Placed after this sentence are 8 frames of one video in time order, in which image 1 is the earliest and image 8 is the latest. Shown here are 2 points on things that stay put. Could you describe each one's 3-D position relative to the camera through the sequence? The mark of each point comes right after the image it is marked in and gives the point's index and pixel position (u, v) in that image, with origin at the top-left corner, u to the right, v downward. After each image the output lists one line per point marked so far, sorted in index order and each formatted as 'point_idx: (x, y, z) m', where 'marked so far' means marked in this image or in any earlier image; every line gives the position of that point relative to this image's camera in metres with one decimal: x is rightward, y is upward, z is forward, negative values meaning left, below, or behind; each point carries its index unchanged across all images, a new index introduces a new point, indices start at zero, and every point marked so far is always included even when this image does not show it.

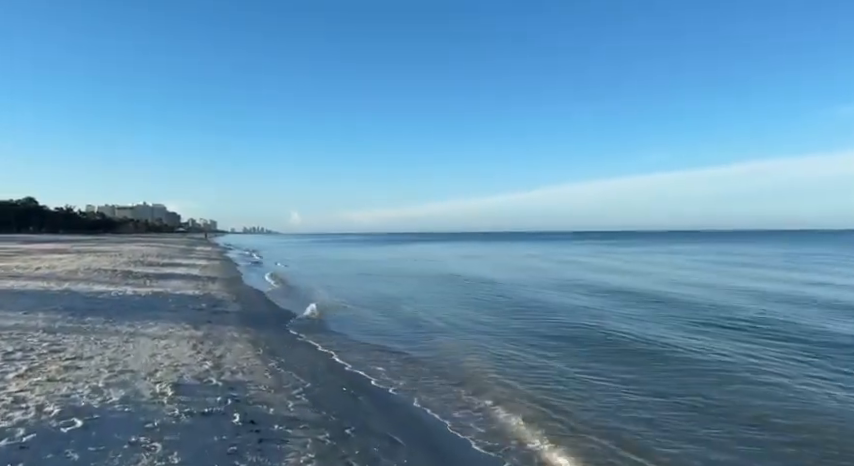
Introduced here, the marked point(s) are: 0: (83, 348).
0: (-6.5, -2.2, +9.2) m
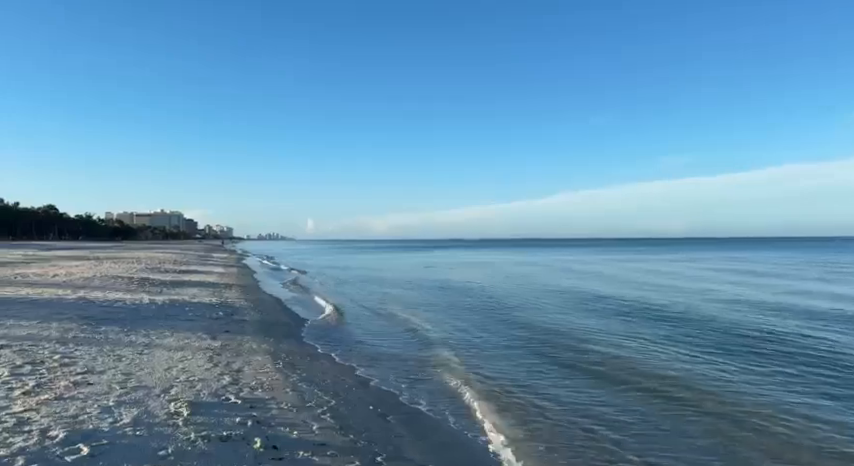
0: (-6.0, -2.3, +8.7) m
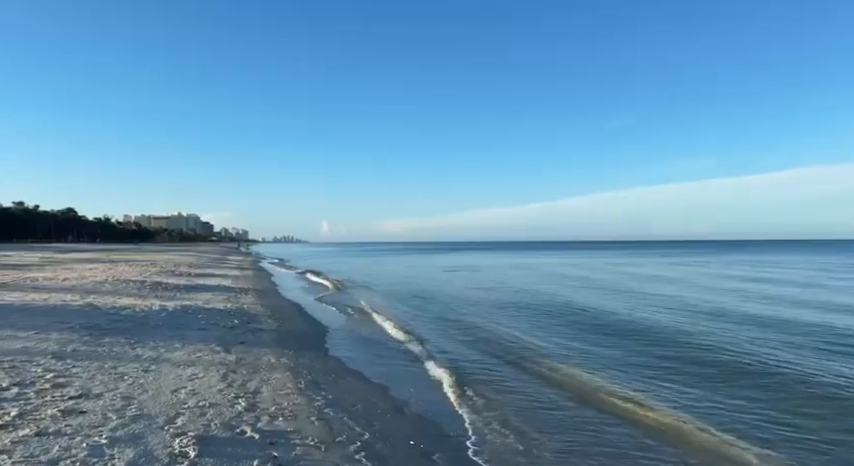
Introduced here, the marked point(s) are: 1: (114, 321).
0: (-5.2, -2.3, +7.6) m
1: (-8.0, -2.3, +12.4) m
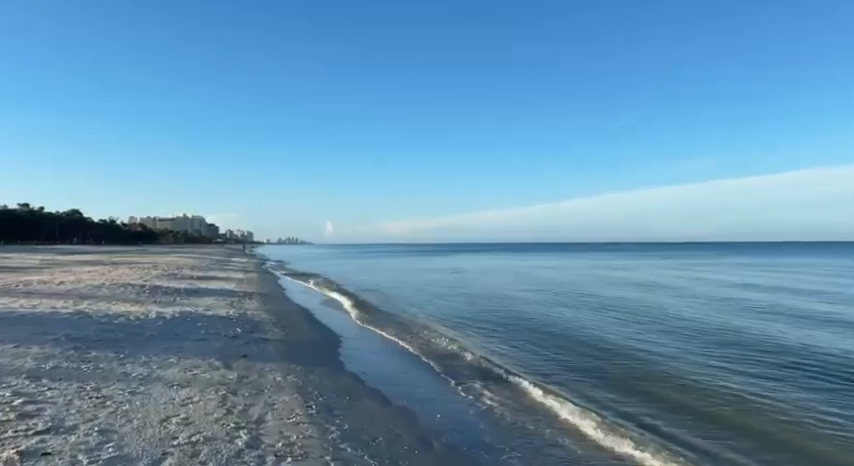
0: (-4.8, -2.3, +6.4) m
1: (-7.5, -2.3, +11.3) m
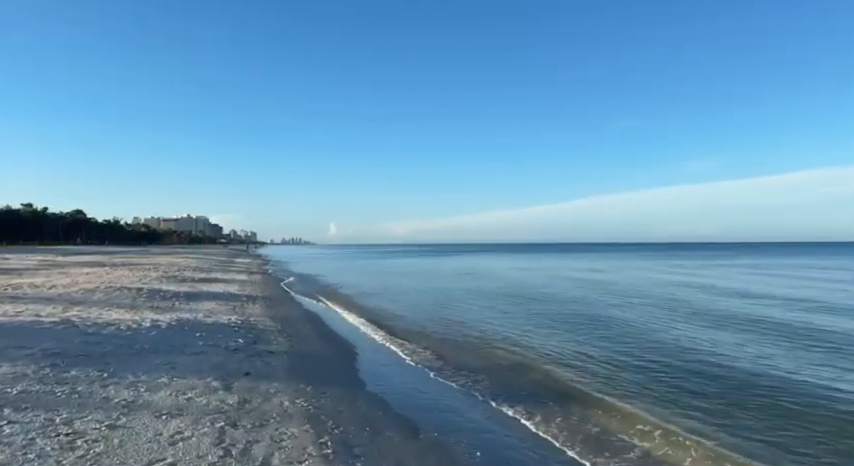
0: (-4.3, -2.3, +5.2) m
1: (-7.0, -2.3, +10.0) m
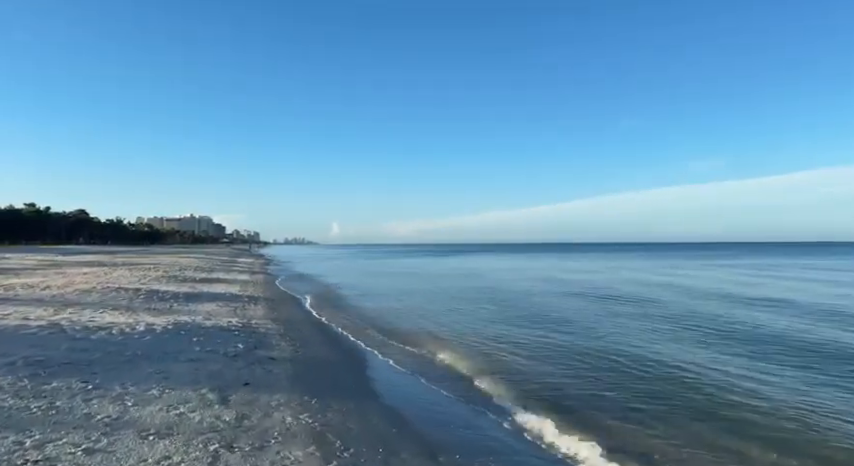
0: (-4.0, -2.3, +4.4) m
1: (-6.7, -2.3, +9.3) m
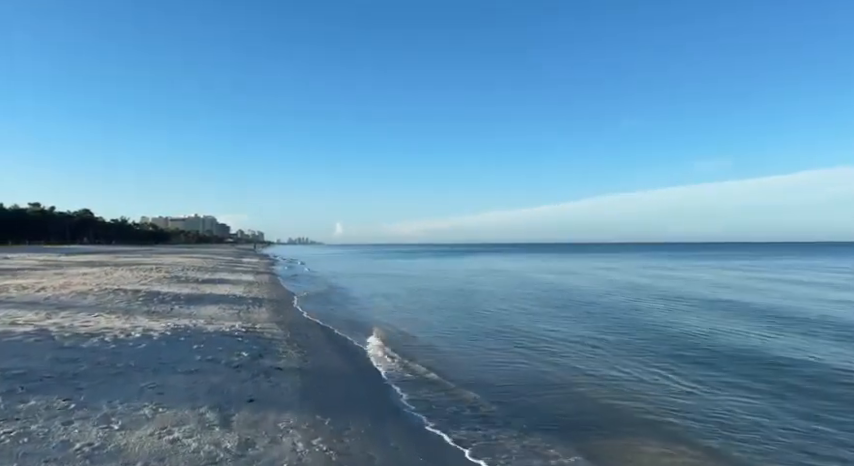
0: (-3.6, -2.2, +3.4) m
1: (-6.3, -2.2, +8.3) m
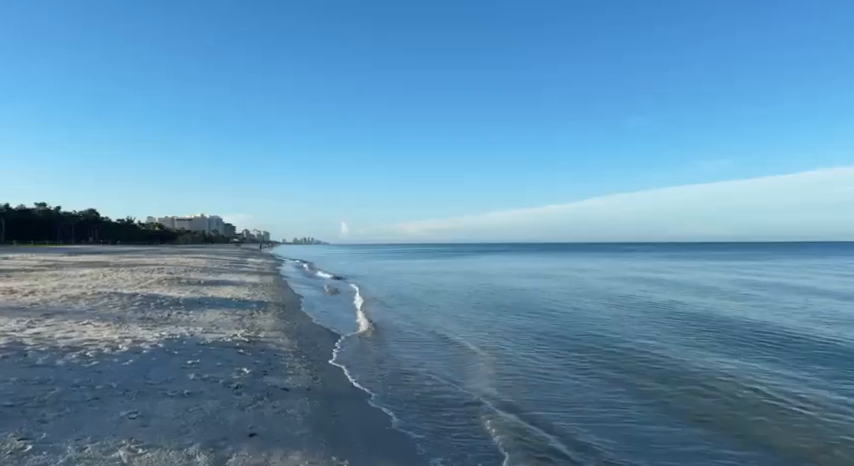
0: (-3.2, -2.2, +2.1) m
1: (-5.8, -2.2, +7.0) m
